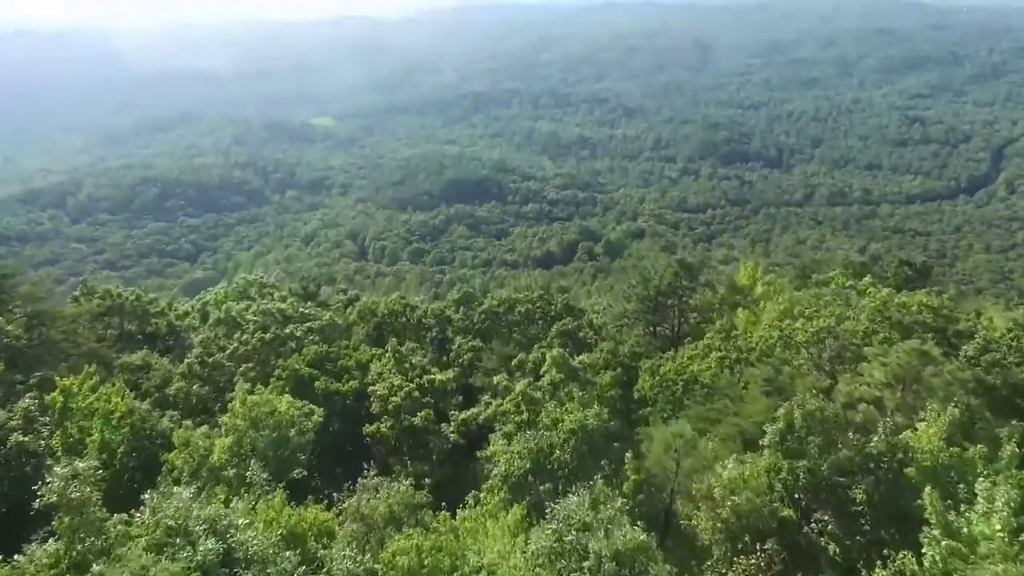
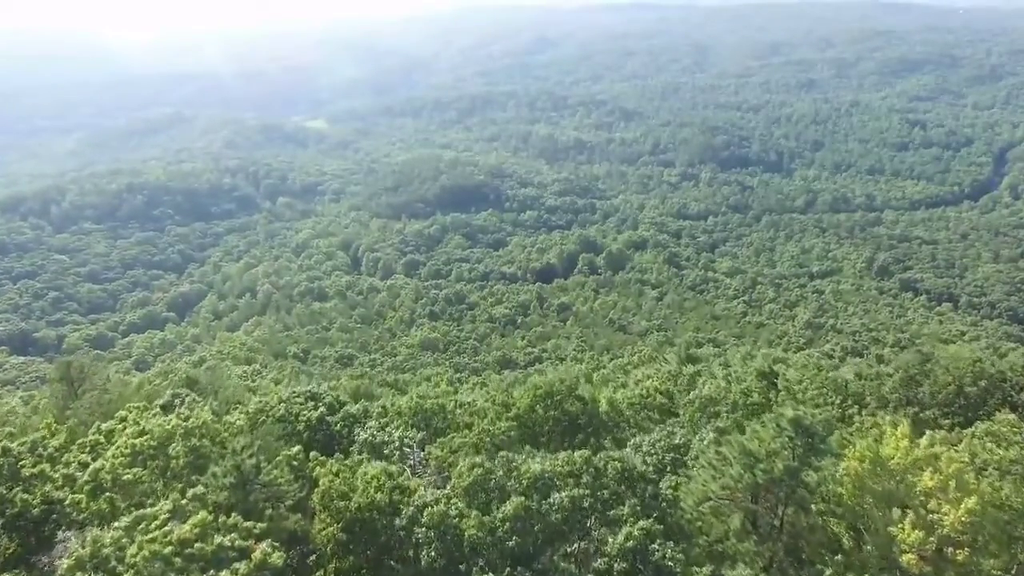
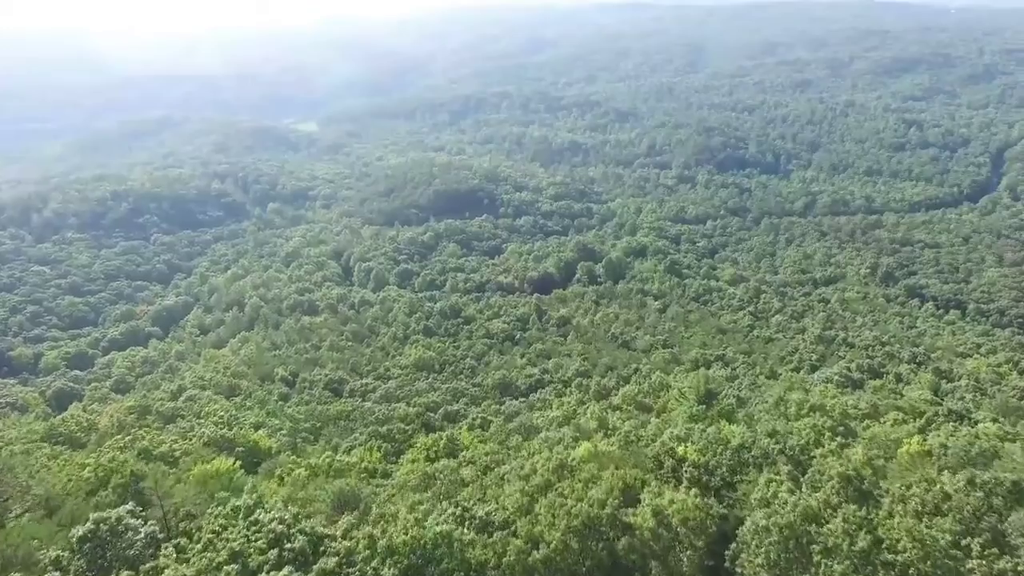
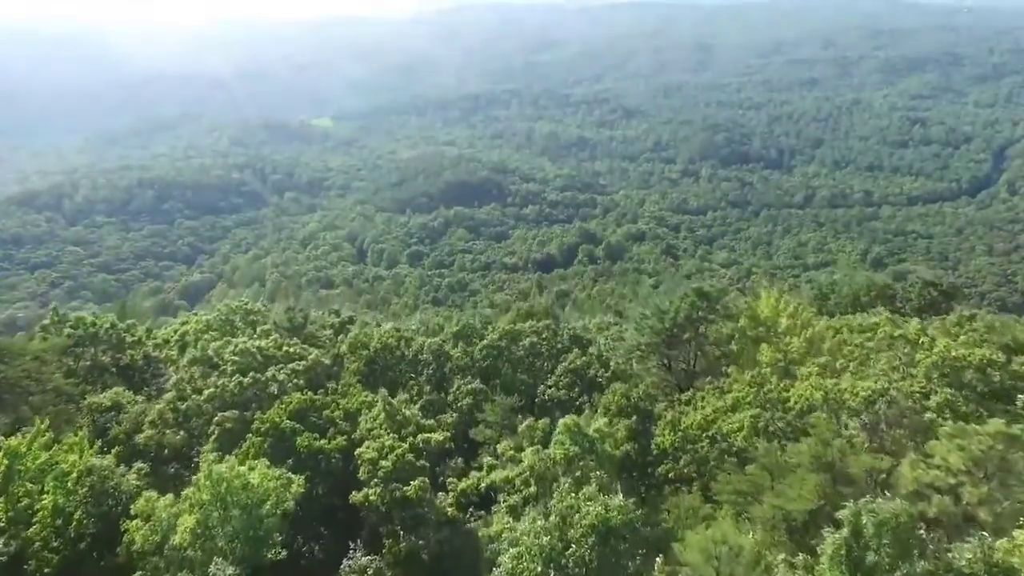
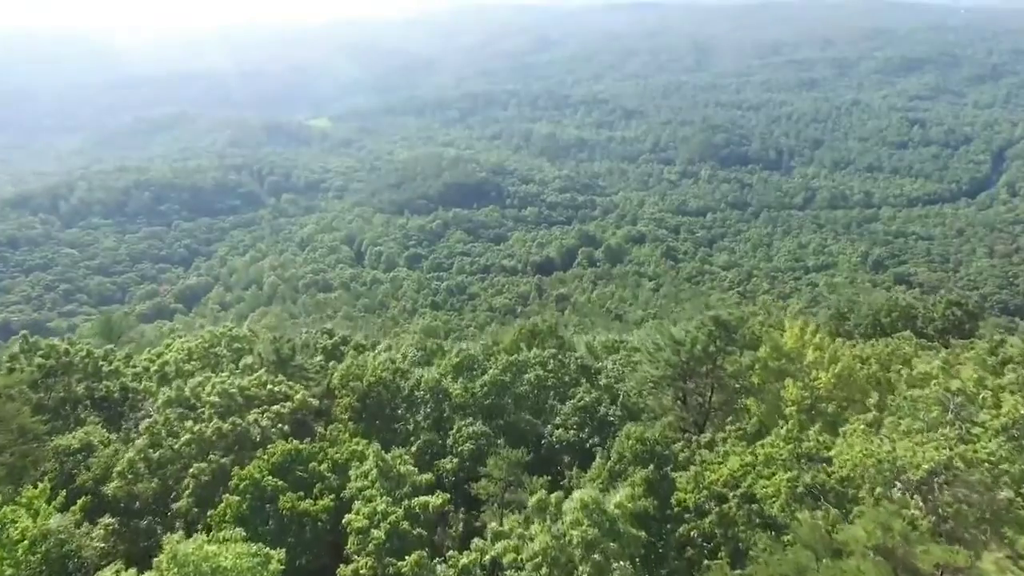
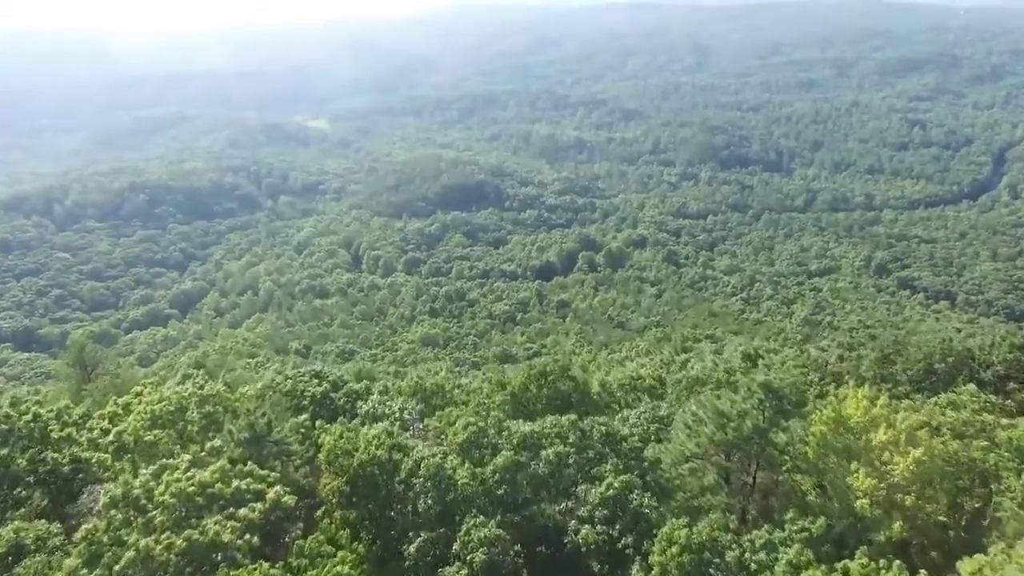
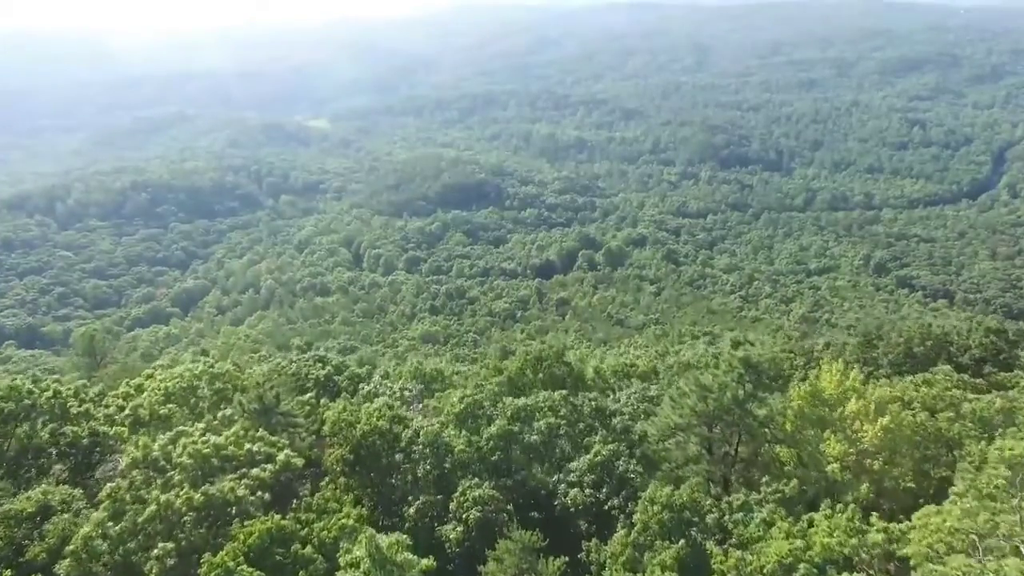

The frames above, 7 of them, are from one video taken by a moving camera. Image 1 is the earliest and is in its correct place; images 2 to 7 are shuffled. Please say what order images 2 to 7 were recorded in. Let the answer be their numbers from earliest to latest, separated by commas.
4, 5, 7, 6, 2, 3
